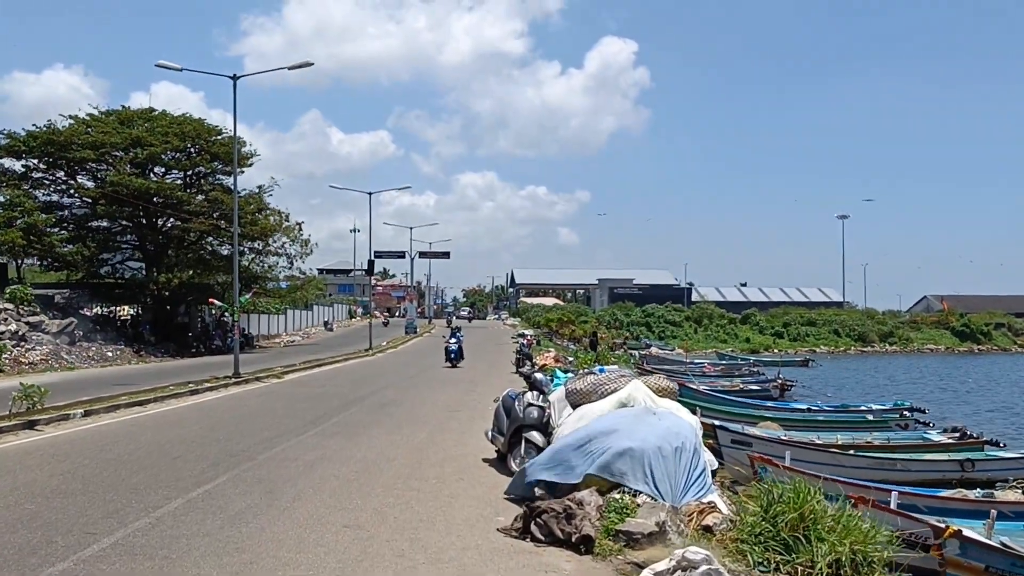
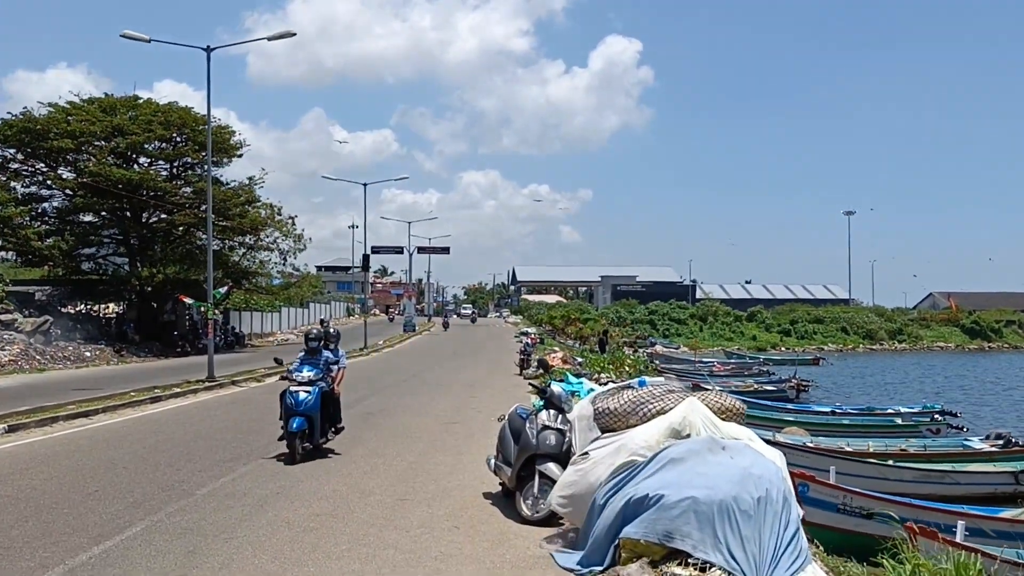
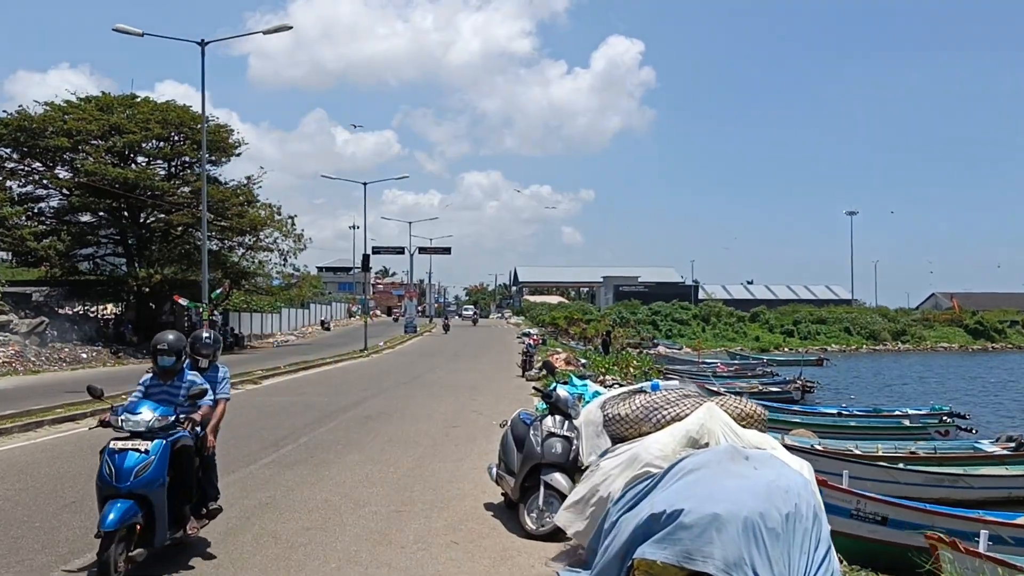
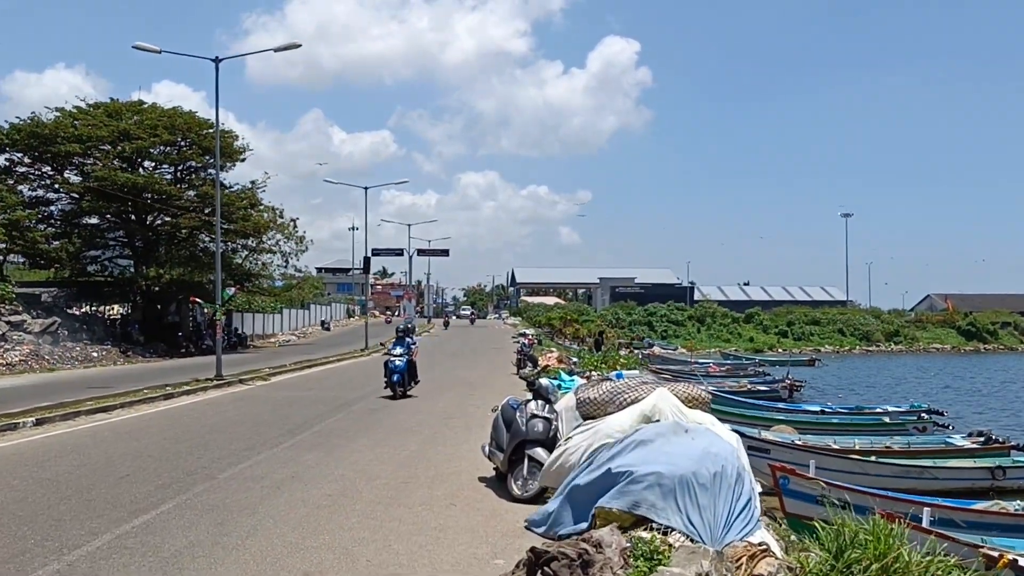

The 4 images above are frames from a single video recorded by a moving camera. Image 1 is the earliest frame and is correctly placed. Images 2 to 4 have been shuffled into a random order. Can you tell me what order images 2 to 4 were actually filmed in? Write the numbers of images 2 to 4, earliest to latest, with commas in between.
4, 2, 3
